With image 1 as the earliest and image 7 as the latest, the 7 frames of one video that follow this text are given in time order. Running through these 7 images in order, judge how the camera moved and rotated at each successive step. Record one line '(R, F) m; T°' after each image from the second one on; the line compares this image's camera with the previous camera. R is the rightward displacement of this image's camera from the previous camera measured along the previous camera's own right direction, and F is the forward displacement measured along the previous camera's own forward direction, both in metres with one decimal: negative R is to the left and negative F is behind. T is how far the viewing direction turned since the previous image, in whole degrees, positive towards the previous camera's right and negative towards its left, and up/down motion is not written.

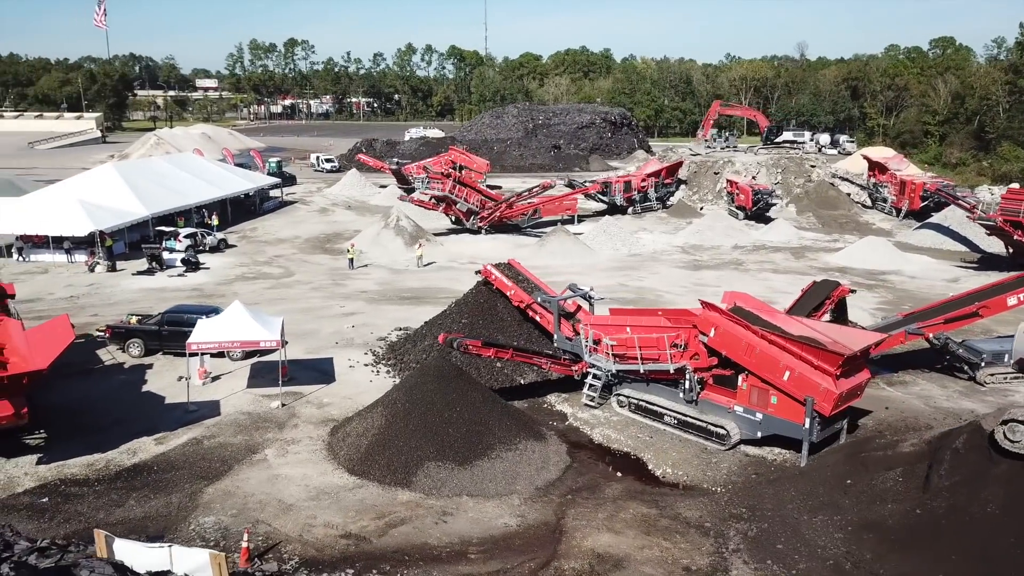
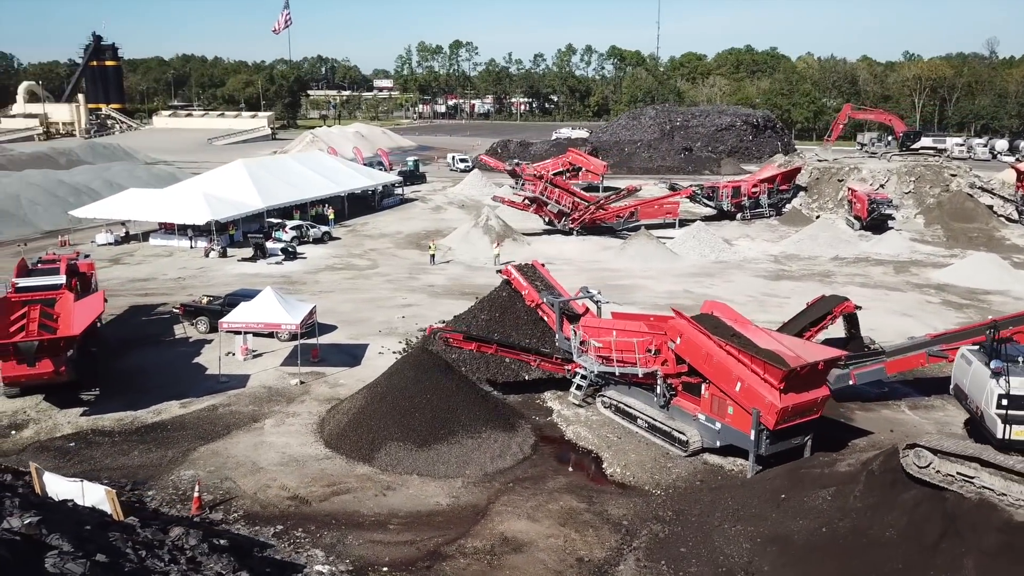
(+3.1, -0.5) m; -11°
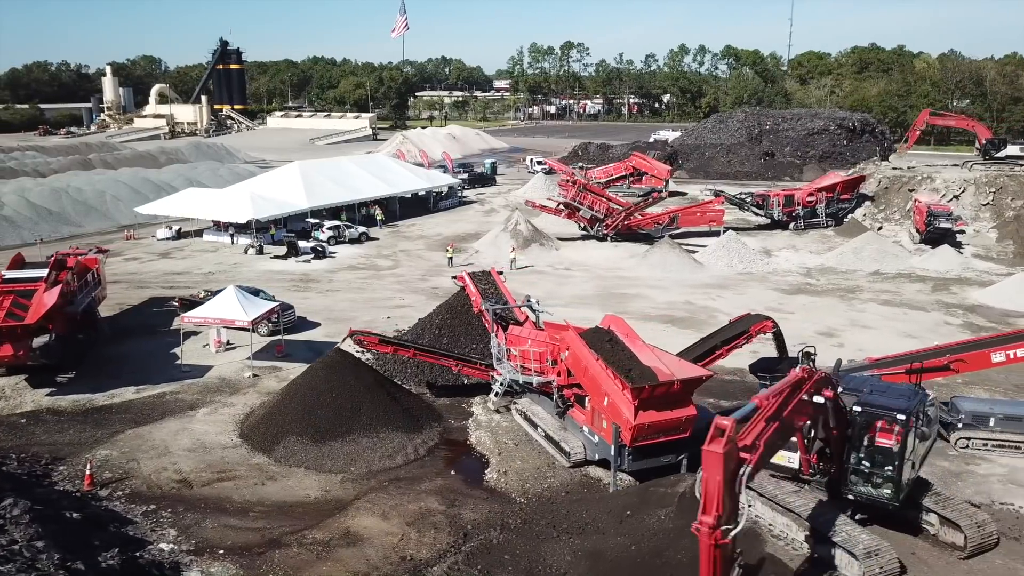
(+3.7, -0.2) m; -8°
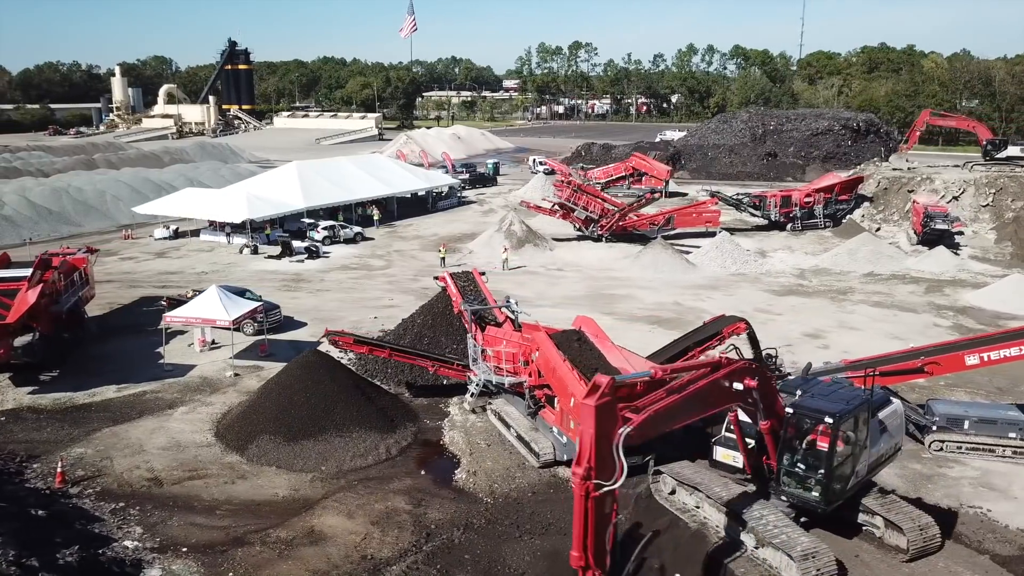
(+0.7, -0.1) m; -1°
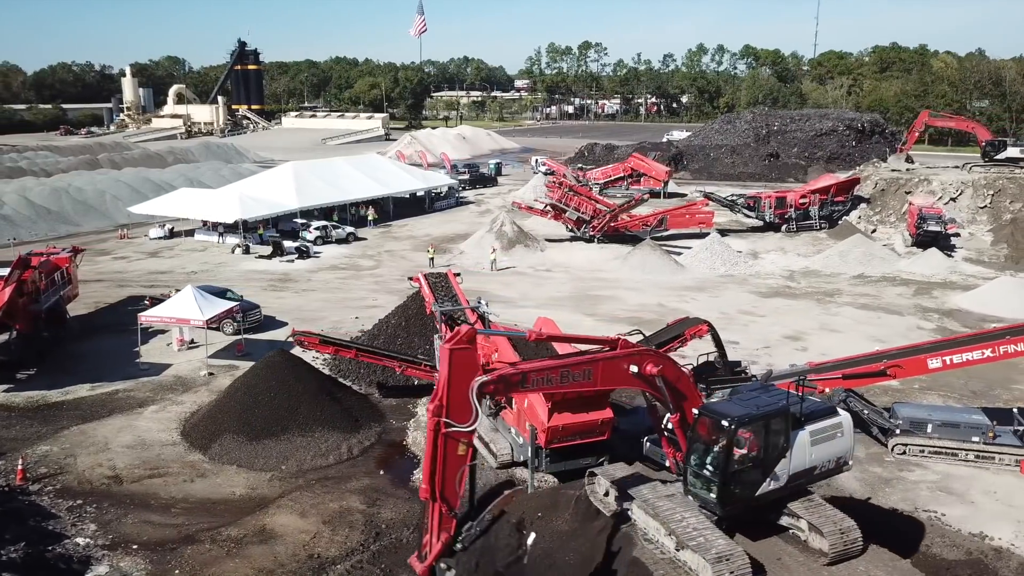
(+0.9, -0.1) m; -1°
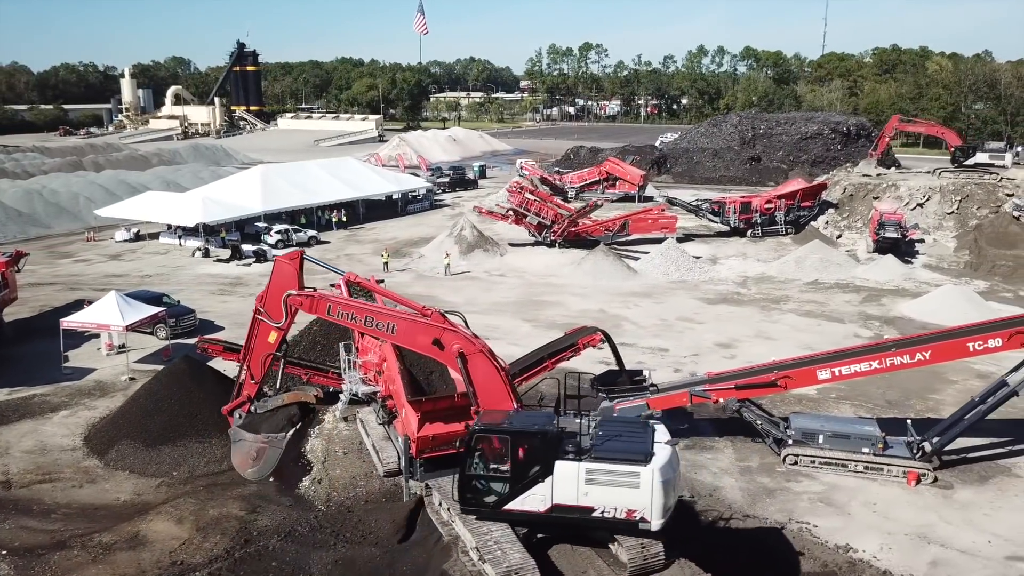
(+2.0, -0.2) m; -1°
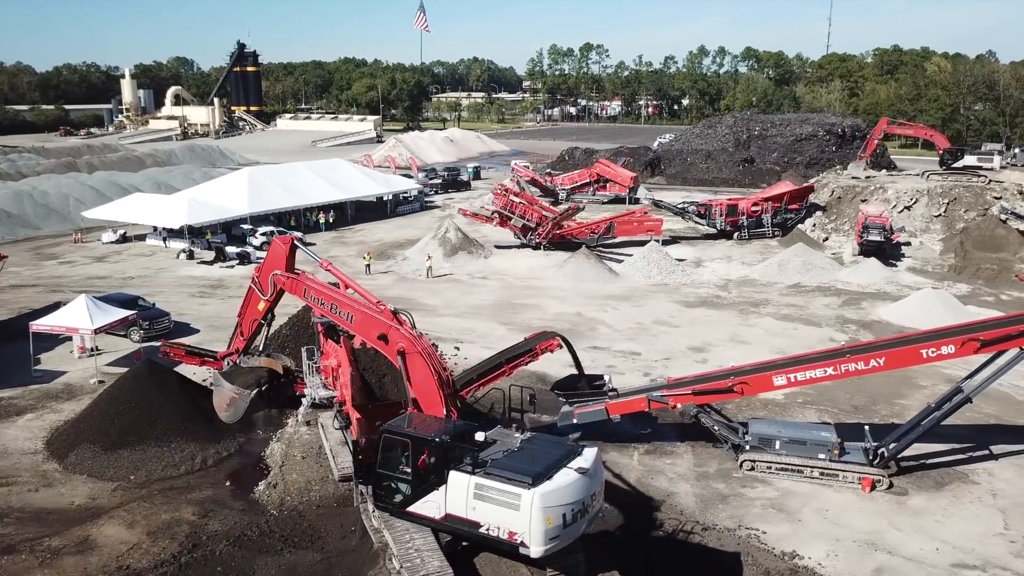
(+0.8, -0.1) m; 0°
